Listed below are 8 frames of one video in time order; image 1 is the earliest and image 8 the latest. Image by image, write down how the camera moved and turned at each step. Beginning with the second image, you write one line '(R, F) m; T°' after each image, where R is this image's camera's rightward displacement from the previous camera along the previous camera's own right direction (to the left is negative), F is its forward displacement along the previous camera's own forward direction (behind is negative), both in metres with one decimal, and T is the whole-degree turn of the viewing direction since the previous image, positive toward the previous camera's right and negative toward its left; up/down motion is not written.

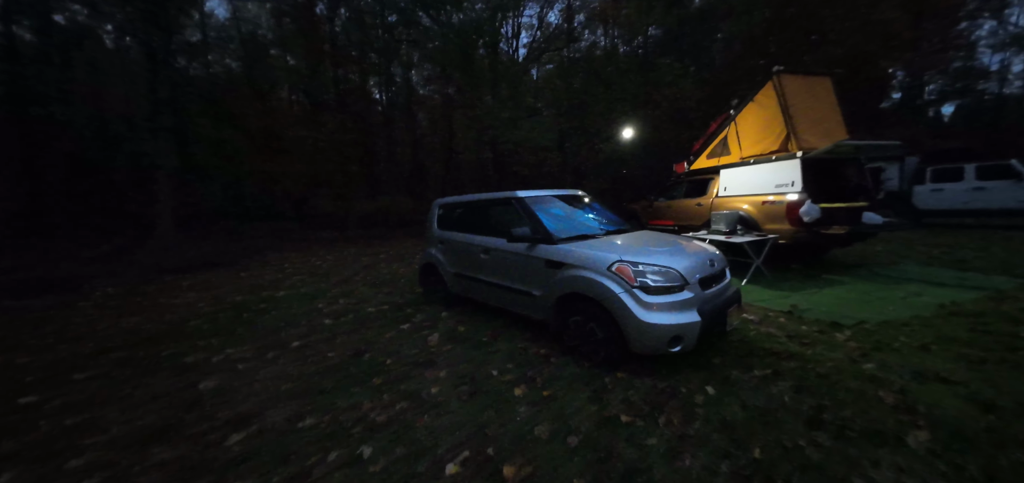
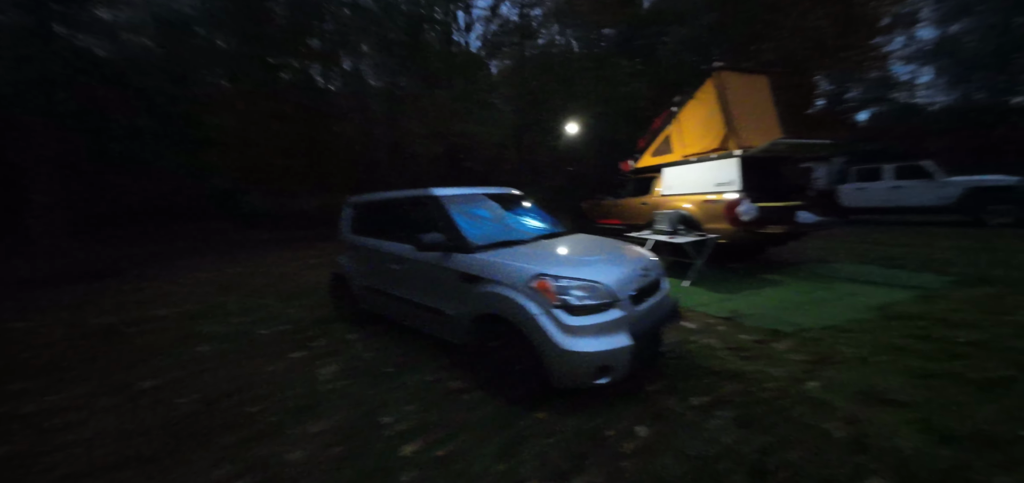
(+0.6, +0.6) m; +6°
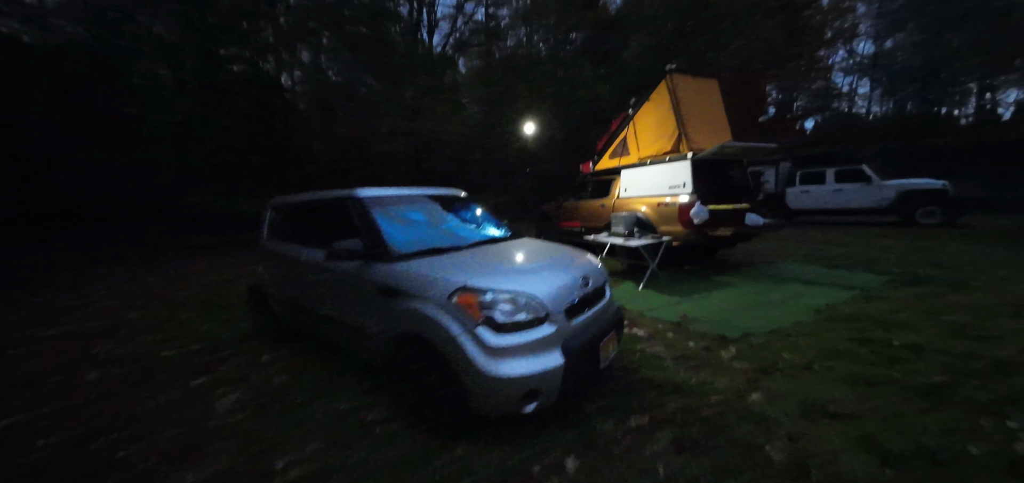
(+0.4, +0.3) m; +4°
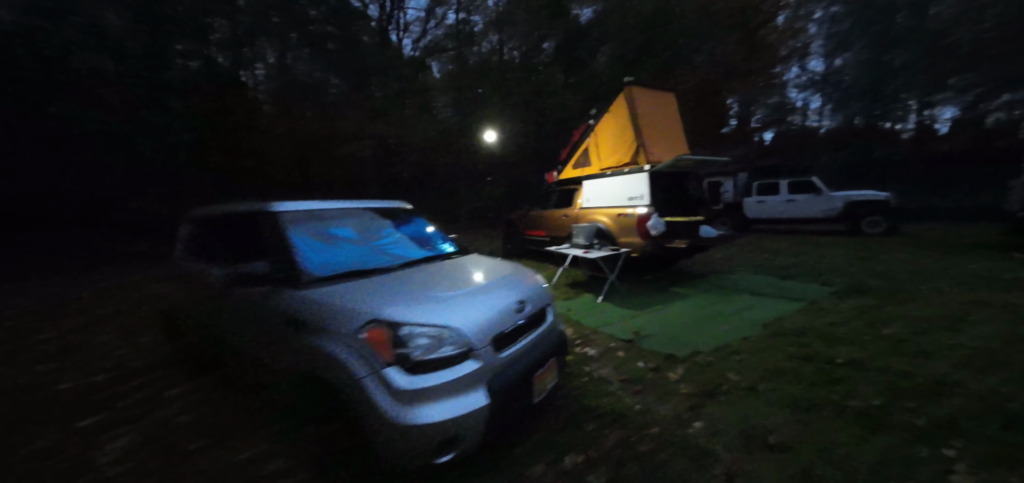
(+0.4, +0.2) m; +4°
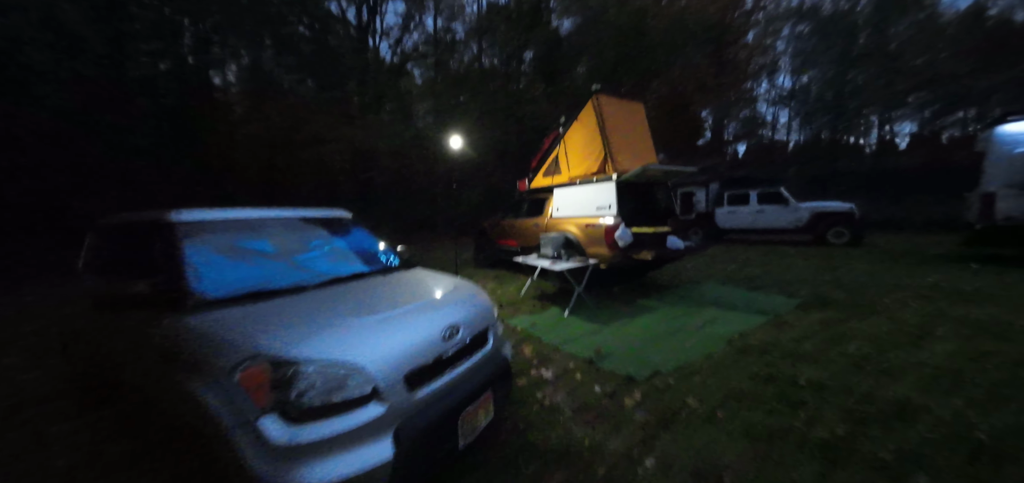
(+0.4, +0.2) m; +3°
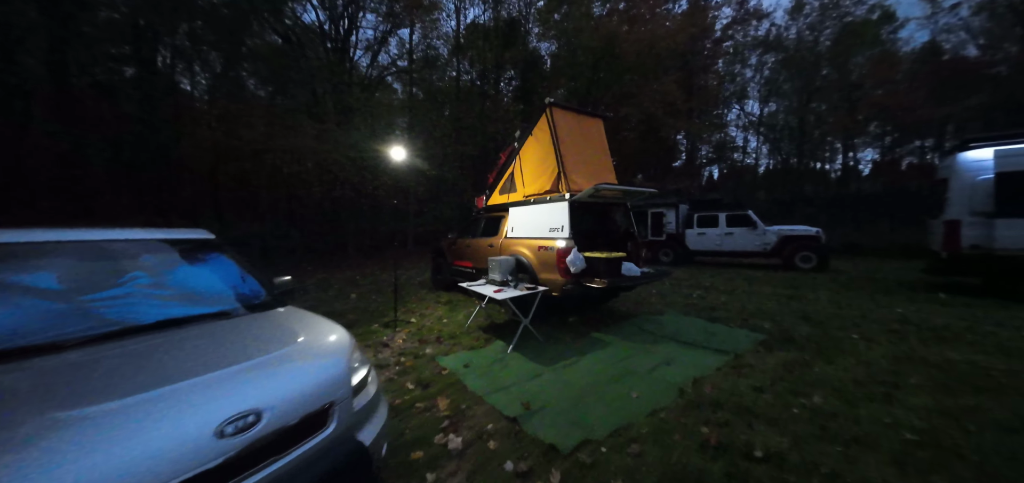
(+0.6, +0.5) m; +3°
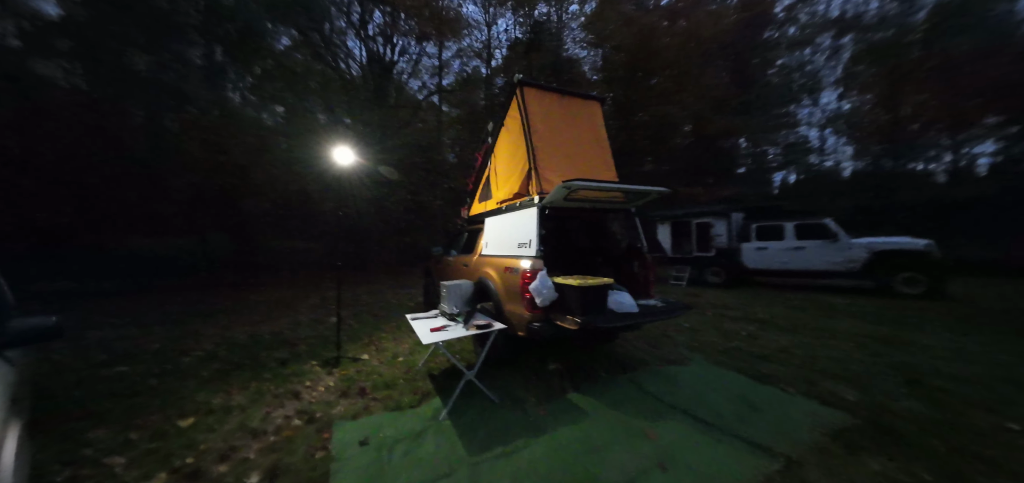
(+1.0, +1.2) m; -9°
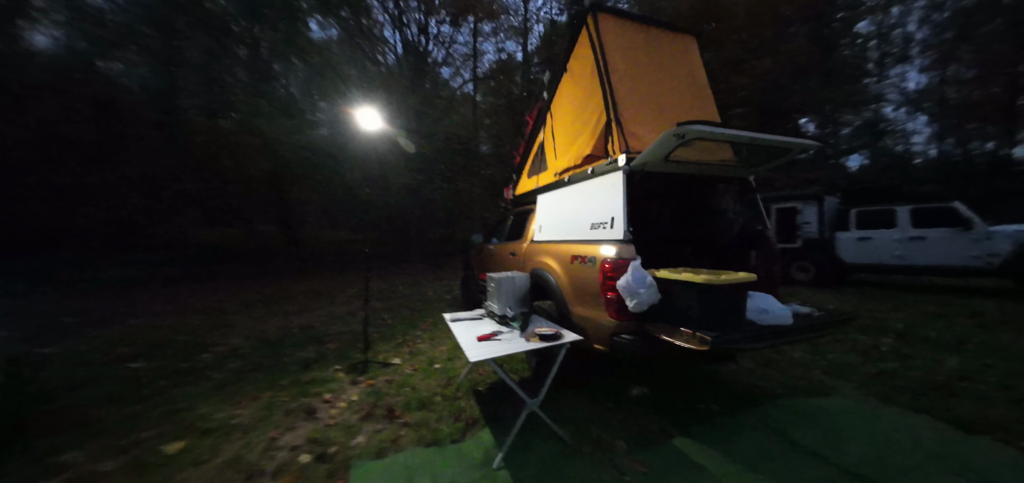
(-0.3, +0.9) m; -6°
